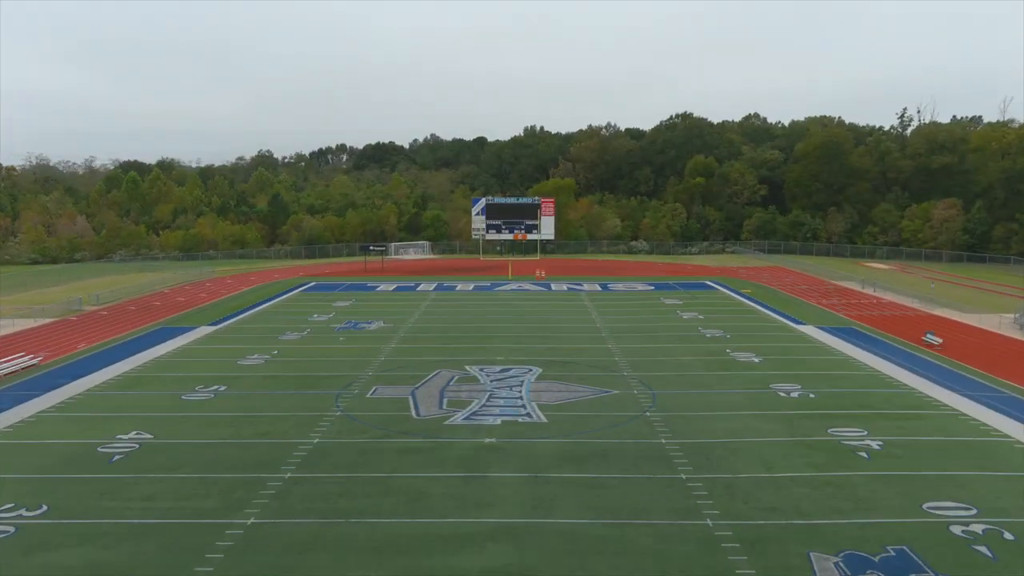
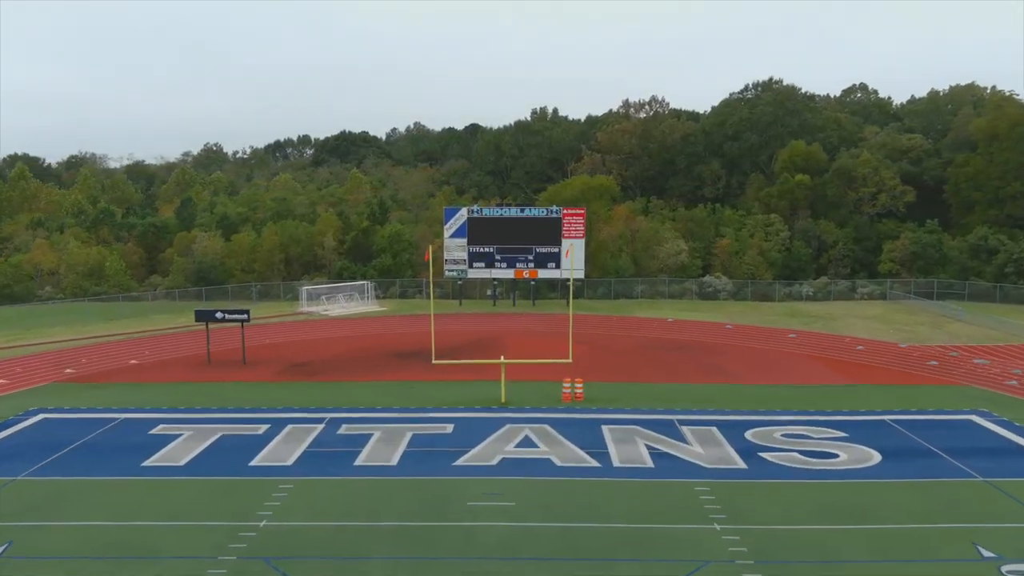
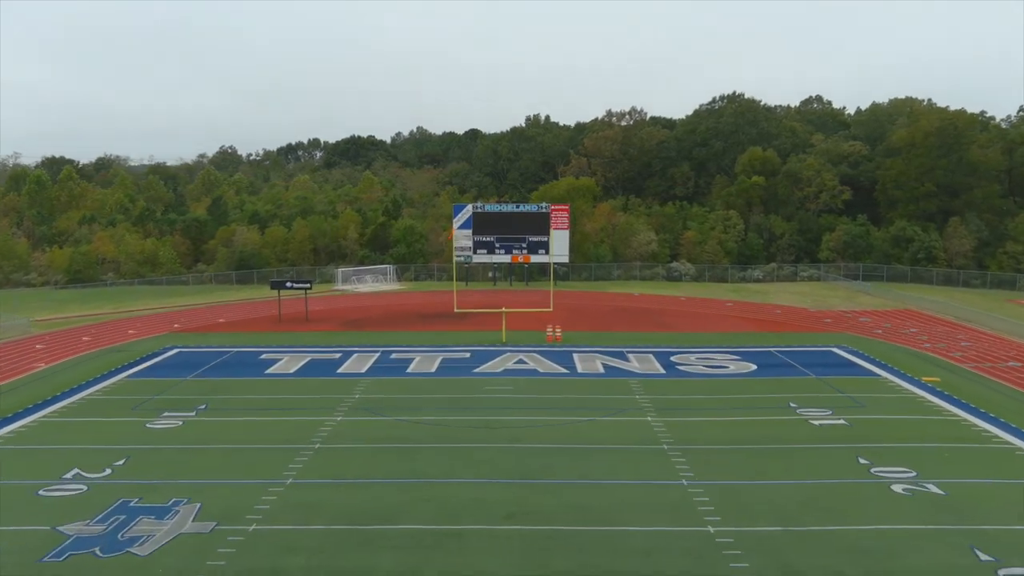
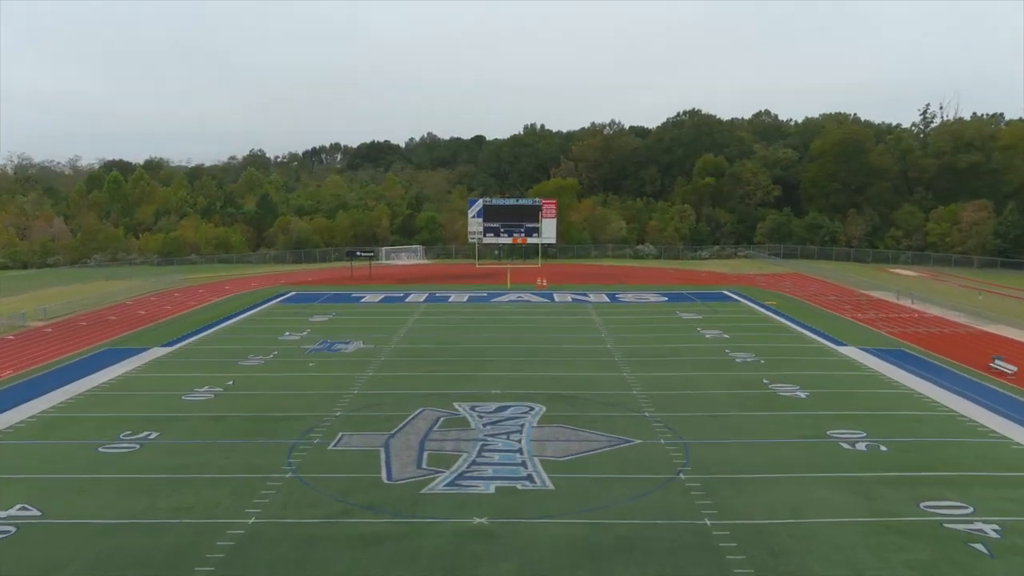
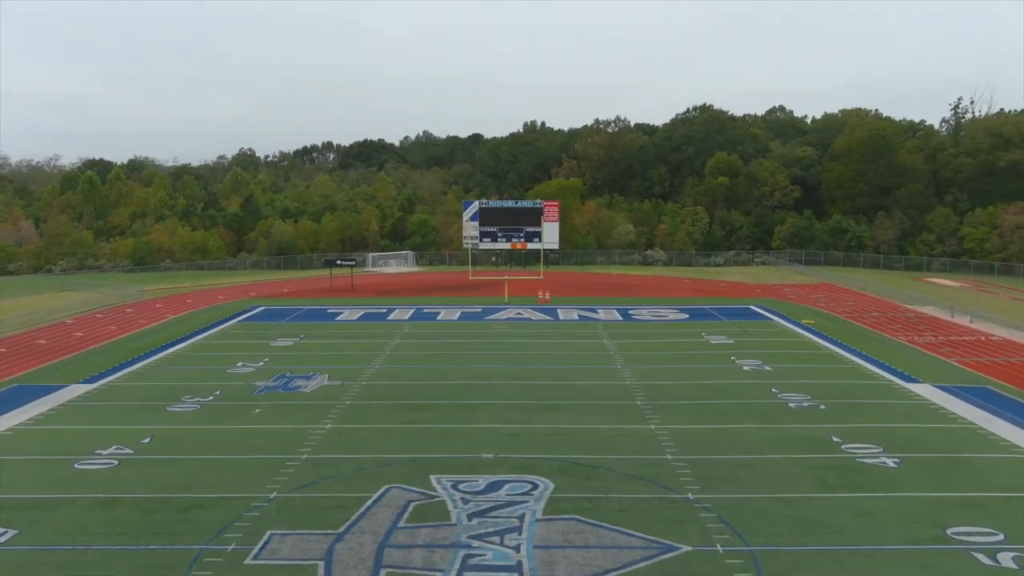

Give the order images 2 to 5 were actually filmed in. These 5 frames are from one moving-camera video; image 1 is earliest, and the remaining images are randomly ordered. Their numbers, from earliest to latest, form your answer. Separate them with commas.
4, 5, 3, 2
